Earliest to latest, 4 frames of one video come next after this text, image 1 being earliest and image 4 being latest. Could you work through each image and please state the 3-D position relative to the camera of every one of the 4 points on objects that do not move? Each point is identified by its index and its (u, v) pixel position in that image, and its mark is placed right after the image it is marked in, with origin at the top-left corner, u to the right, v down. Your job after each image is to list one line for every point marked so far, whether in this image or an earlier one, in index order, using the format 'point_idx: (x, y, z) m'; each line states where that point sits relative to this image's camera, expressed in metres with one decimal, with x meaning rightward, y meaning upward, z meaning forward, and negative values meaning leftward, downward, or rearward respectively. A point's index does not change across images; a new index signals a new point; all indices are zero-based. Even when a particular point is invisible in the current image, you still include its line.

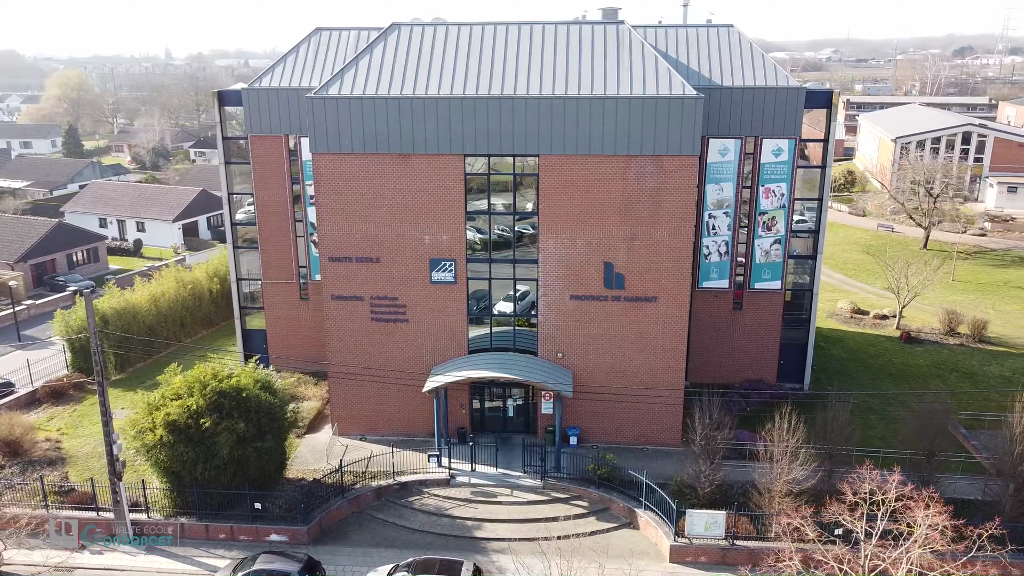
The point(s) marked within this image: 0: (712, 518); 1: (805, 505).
0: (+5.4, -6.2, +19.7) m
1: (+7.9, -5.9, +19.8) m
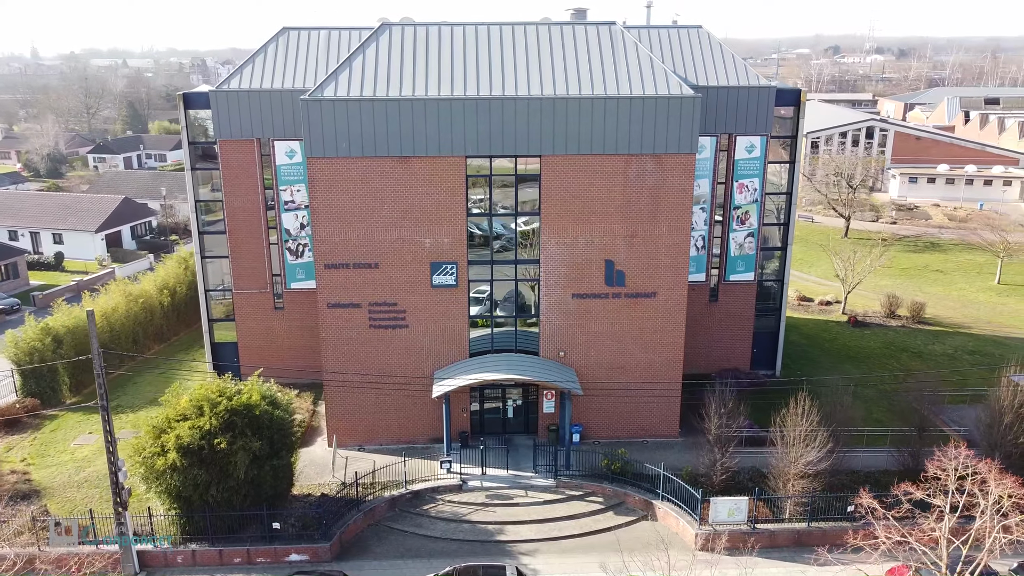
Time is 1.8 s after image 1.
0: (+6.2, -6.0, +20.3) m
1: (+8.7, -5.6, +20.7) m
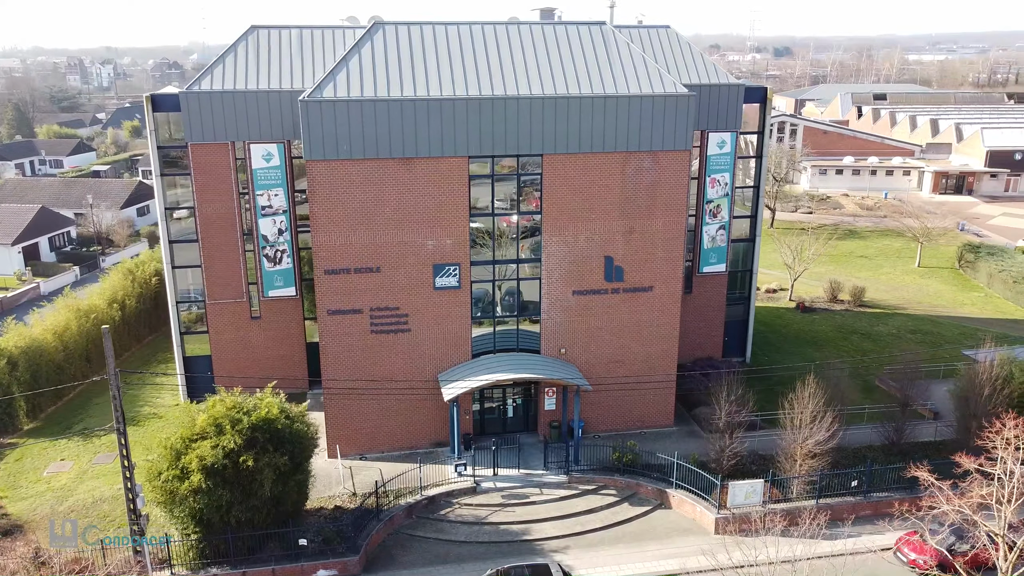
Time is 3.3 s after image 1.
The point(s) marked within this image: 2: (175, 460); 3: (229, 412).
0: (+6.9, -5.7, +21.1) m
1: (+9.3, -5.3, +21.8) m
2: (-8.3, -4.2, +18.1) m
3: (-7.2, -3.1, +18.6) m
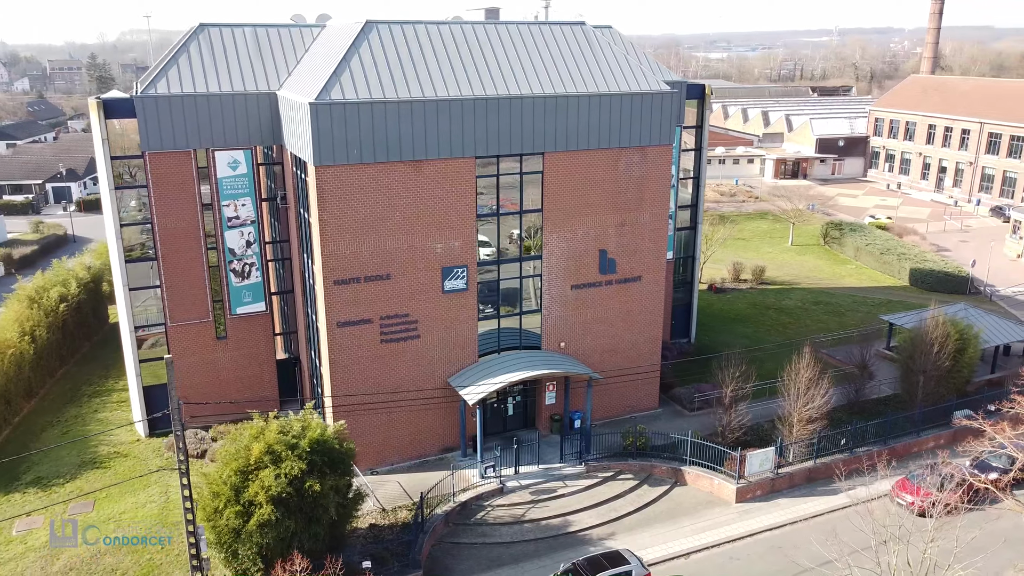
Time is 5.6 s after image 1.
0: (+7.9, -5.2, +22.9) m
1: (+10.1, -4.6, +24.1) m
2: (-6.4, -4.7, +16.7) m
3: (-5.5, -3.5, +17.4) m
